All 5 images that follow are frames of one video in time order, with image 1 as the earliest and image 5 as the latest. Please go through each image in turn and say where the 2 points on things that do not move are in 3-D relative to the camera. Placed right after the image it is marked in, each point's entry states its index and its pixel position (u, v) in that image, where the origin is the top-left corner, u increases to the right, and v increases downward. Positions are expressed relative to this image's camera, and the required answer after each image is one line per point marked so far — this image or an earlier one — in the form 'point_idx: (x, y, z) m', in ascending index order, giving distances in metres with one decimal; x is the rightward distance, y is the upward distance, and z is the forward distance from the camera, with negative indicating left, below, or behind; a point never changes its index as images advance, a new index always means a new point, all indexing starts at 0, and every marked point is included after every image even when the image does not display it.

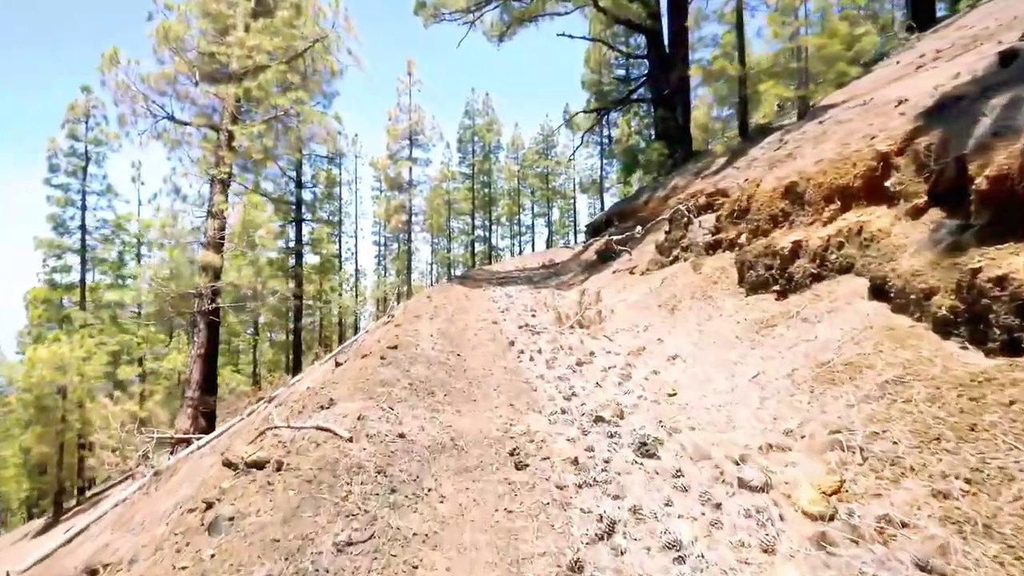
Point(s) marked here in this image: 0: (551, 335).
0: (+0.4, -0.5, +7.6) m
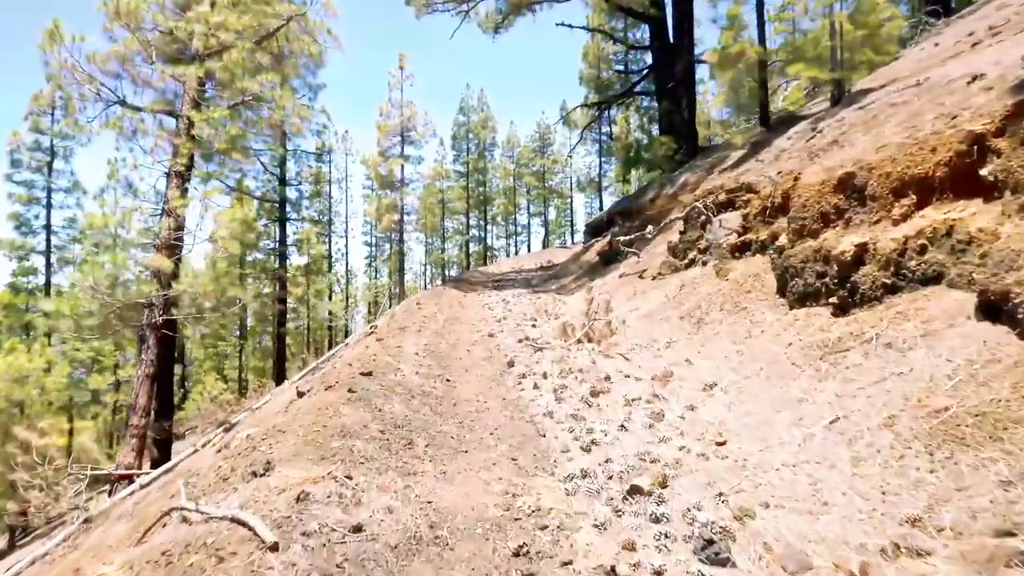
0: (+0.4, -0.6, +6.5) m
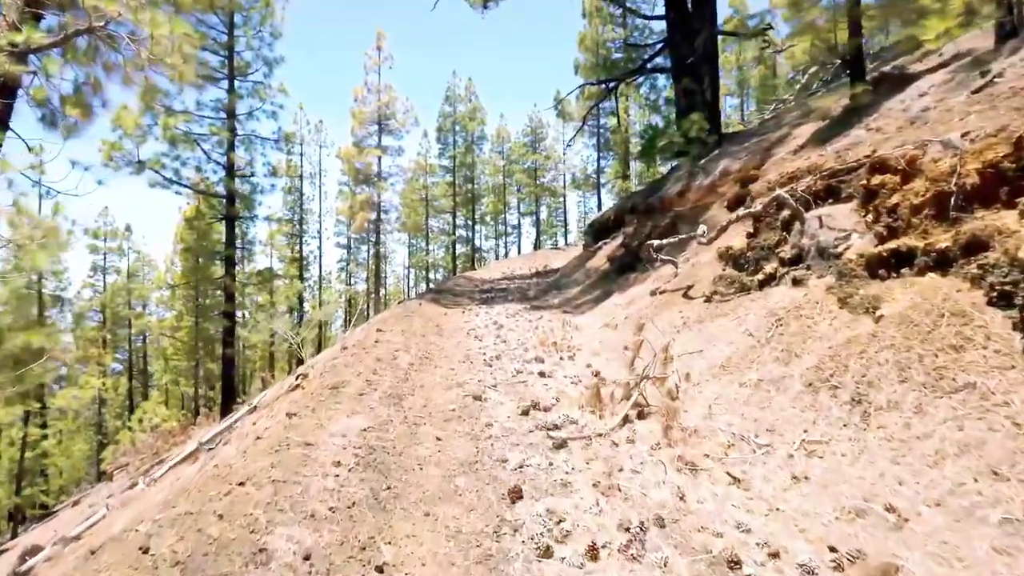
0: (+0.4, -0.8, +3.5) m
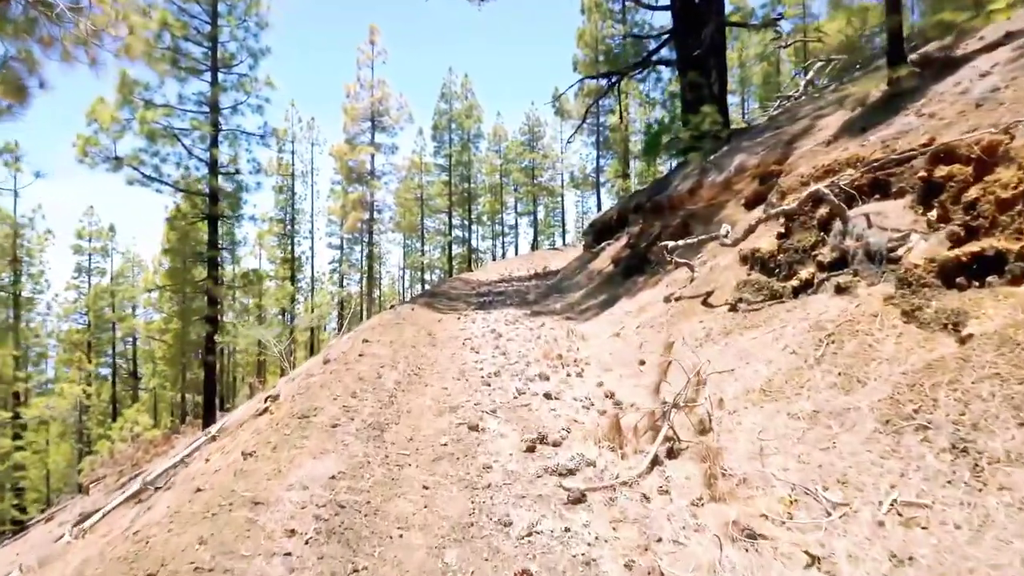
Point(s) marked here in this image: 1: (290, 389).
0: (+0.5, -0.9, +2.7) m
1: (-1.7, -0.8, +5.6) m
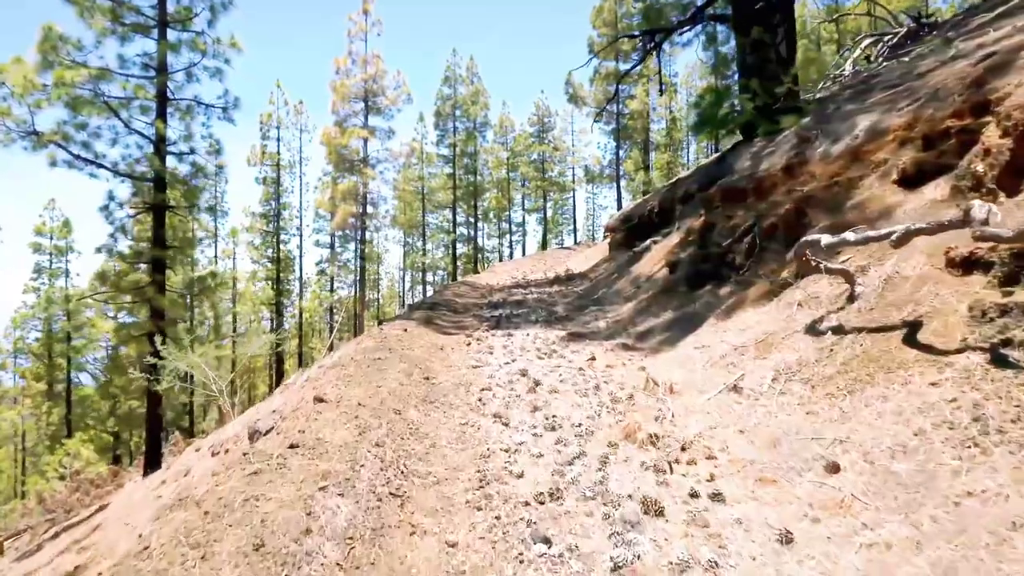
0: (+0.7, -1.1, -0.4) m
1: (-1.4, -0.9, +2.5) m
